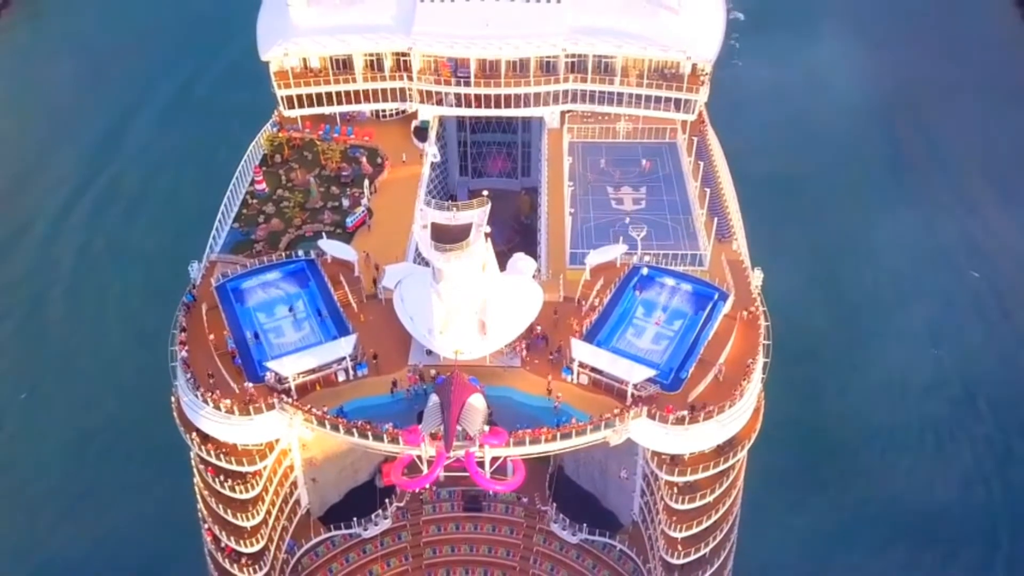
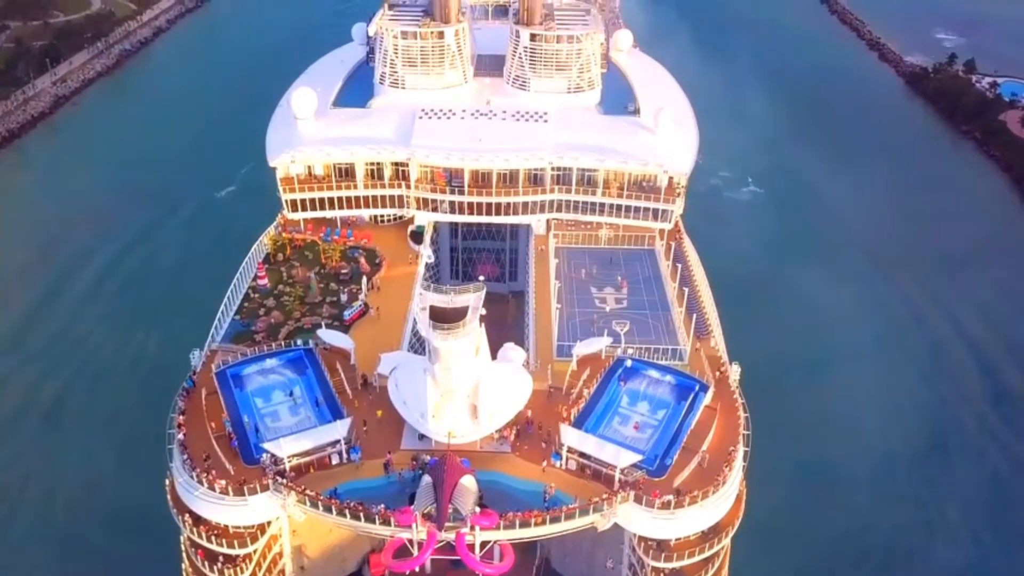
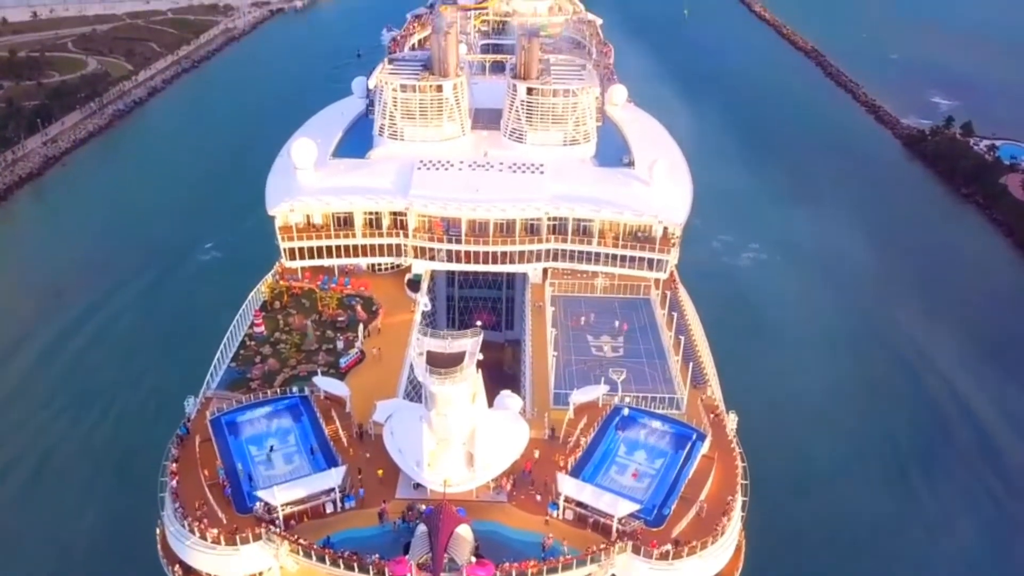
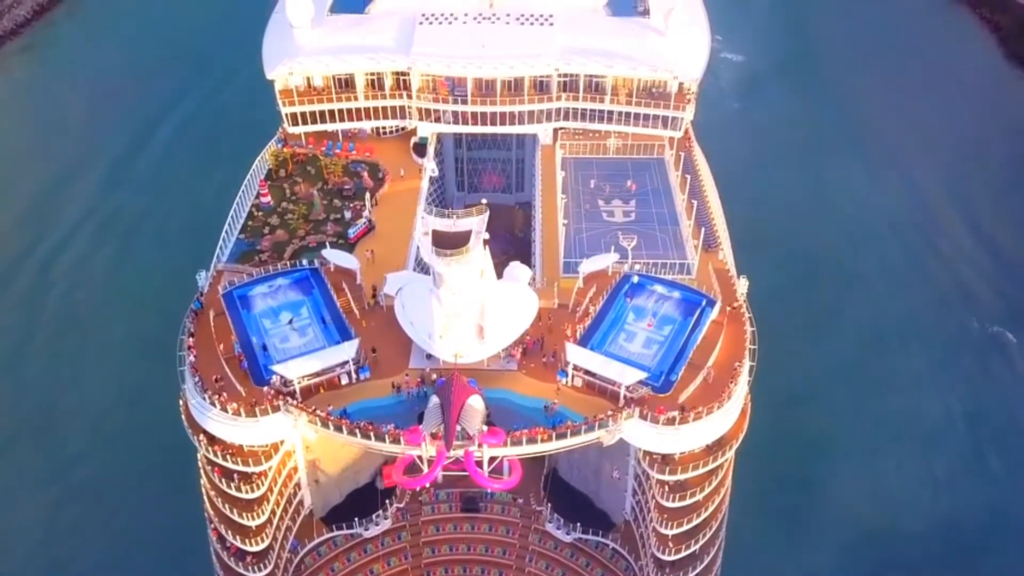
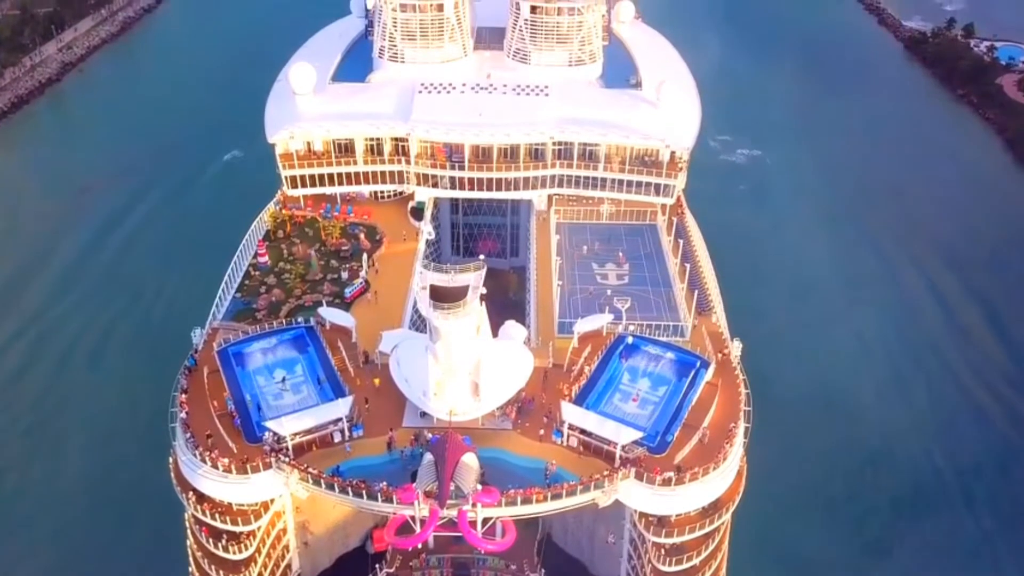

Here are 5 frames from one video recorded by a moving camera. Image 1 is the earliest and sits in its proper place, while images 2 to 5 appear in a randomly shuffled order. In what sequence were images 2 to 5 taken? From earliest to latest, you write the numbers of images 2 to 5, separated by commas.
4, 5, 2, 3
